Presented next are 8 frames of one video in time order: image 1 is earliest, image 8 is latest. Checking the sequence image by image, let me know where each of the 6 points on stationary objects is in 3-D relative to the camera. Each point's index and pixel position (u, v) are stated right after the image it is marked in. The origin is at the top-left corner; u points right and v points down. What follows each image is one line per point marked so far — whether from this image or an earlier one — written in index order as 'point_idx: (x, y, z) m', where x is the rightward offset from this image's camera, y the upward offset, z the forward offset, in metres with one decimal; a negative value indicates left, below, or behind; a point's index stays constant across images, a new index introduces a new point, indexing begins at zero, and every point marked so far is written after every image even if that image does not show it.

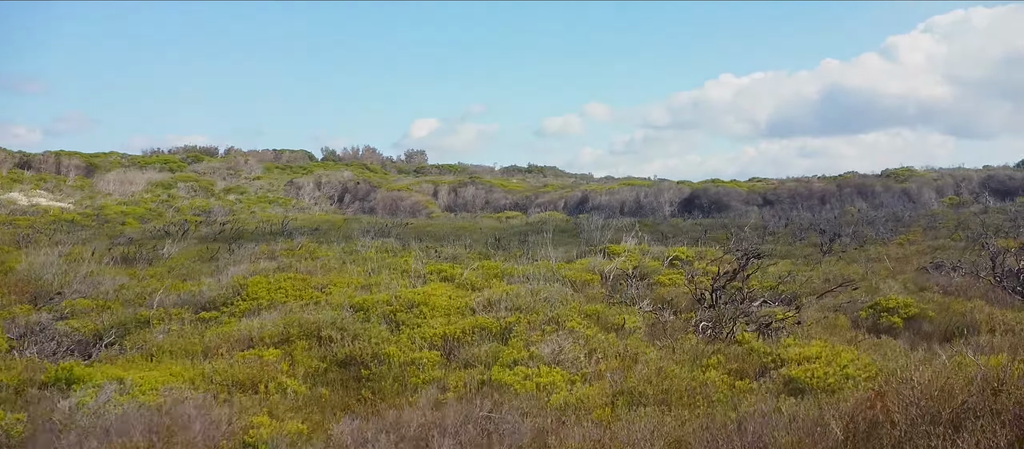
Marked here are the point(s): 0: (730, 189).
0: (+7.2, +1.2, +19.1) m
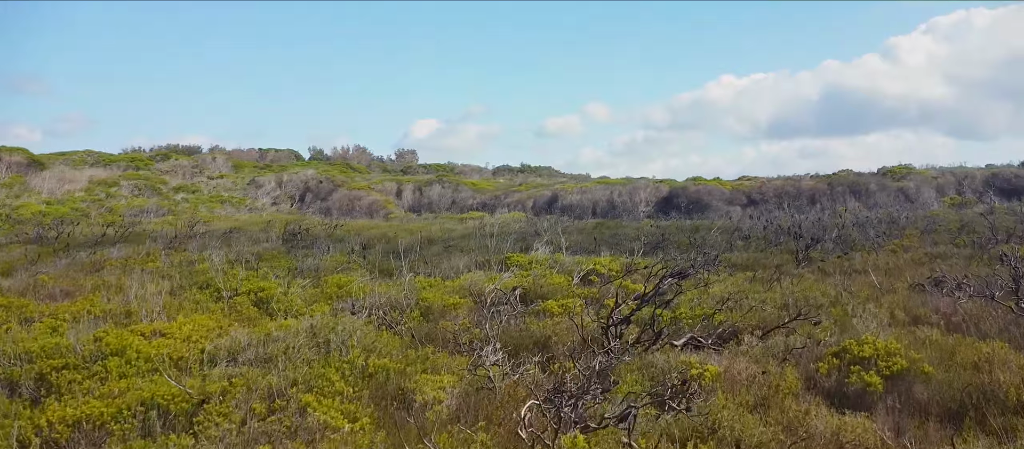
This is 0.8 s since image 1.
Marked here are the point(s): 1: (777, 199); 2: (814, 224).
0: (+6.0, +1.1, +17.5) m
1: (+7.7, +0.7, +16.7) m
2: (+6.1, 0.0, +11.8) m
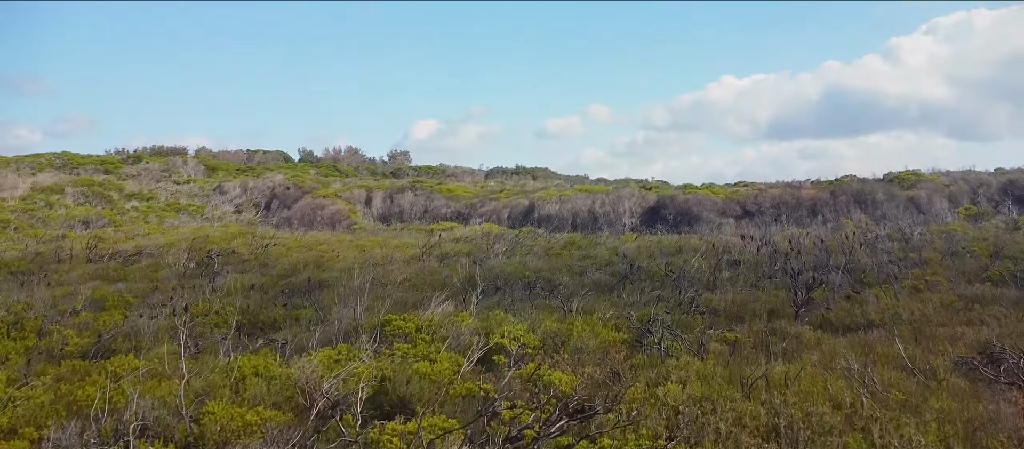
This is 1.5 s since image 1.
0: (+5.2, +0.8, +16.0) m
1: (+6.9, +0.4, +15.2) m
2: (+5.3, -0.4, +10.2) m
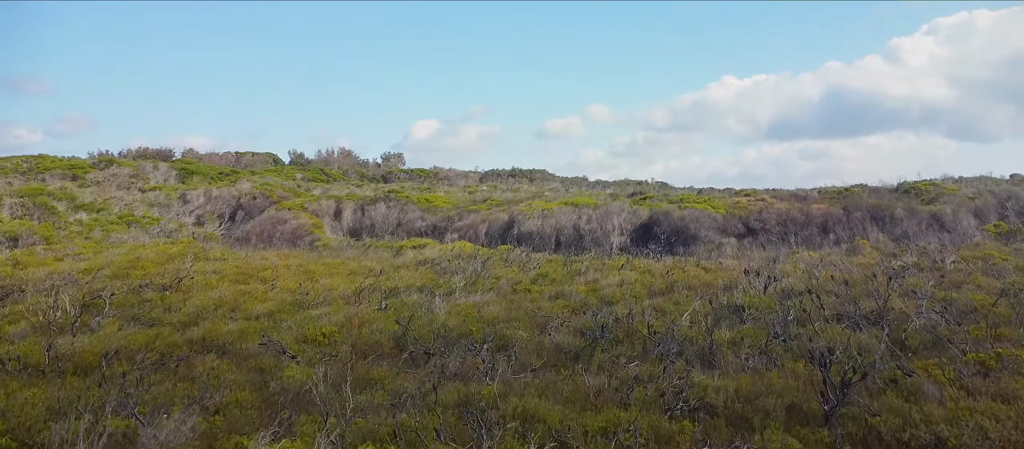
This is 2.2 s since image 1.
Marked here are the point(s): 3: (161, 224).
0: (+4.7, +0.3, +14.4) m
1: (+6.3, -0.1, +13.6) m
2: (+4.7, -0.8, +8.6) m
3: (-11.2, 0.0, +18.5) m
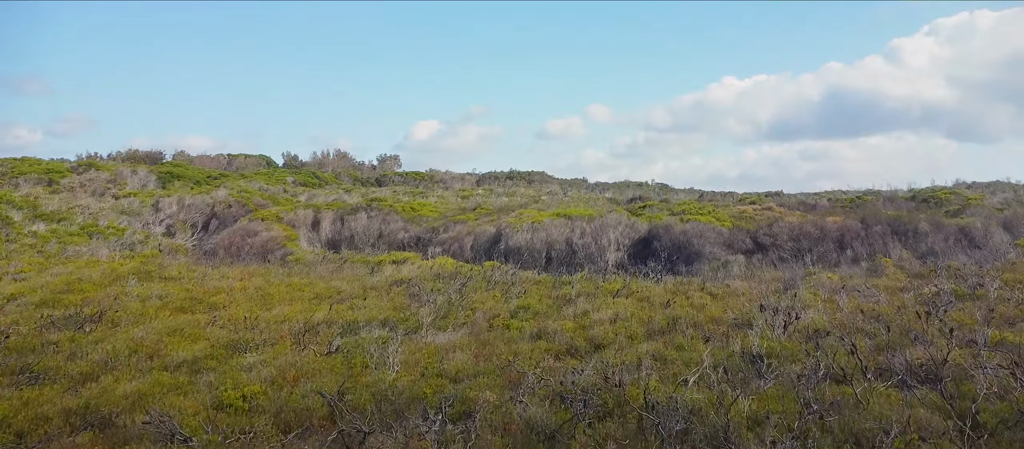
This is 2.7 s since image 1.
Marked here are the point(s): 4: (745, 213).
0: (+4.4, 0.0, +13.1) m
1: (+6.0, -0.4, +12.3) m
2: (+4.4, -1.2, +7.3) m
3: (-11.5, -0.3, +17.3) m
4: (+6.8, +0.3, +17.0) m
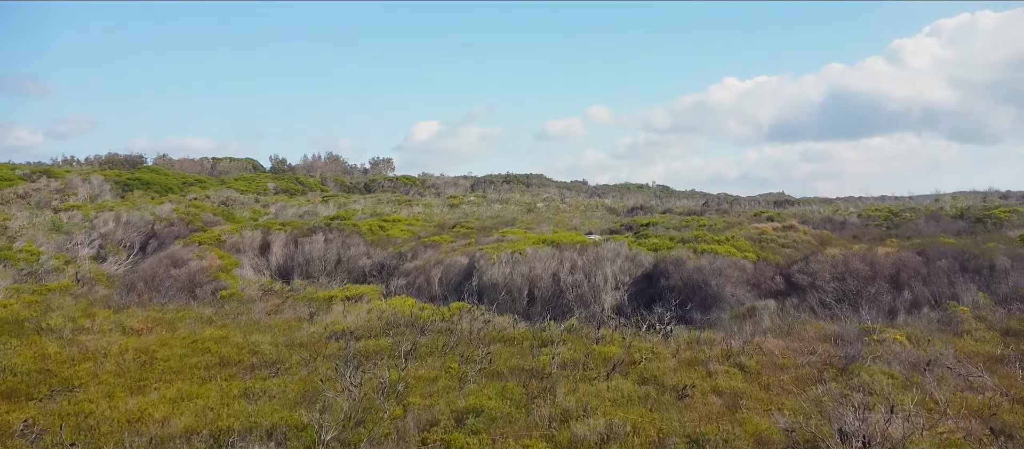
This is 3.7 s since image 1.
0: (+3.9, -0.6, +10.6) m
1: (+5.5, -1.0, +9.8) m
2: (+3.9, -1.7, +4.8) m
3: (-12.0, -0.9, +14.8) m
4: (+6.4, -0.3, +14.5) m
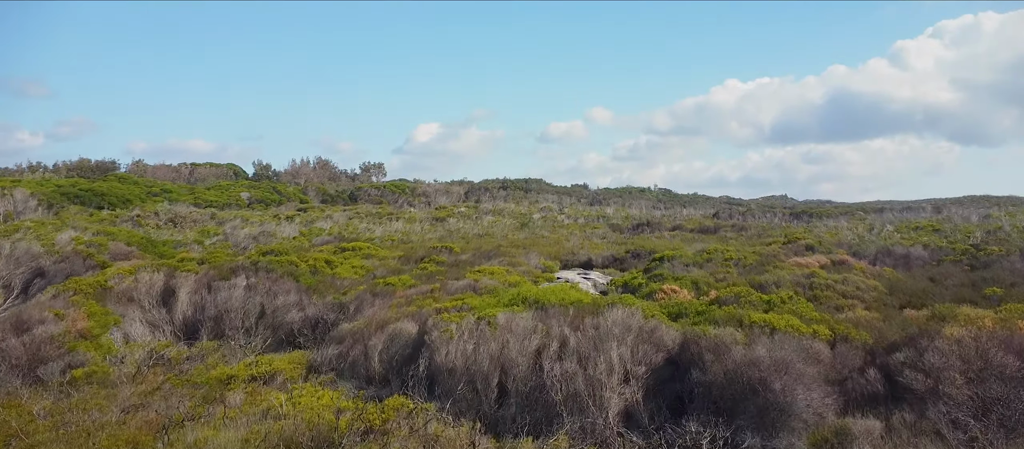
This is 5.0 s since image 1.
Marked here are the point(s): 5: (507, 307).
0: (+3.4, -1.4, +7.1) m
1: (+5.0, -1.8, +6.3) m
2: (+3.4, -2.5, +1.3) m
3: (-12.5, -1.8, +11.3) m
4: (+5.9, -1.1, +11.0) m
5: (0.0, -1.2, +8.9) m
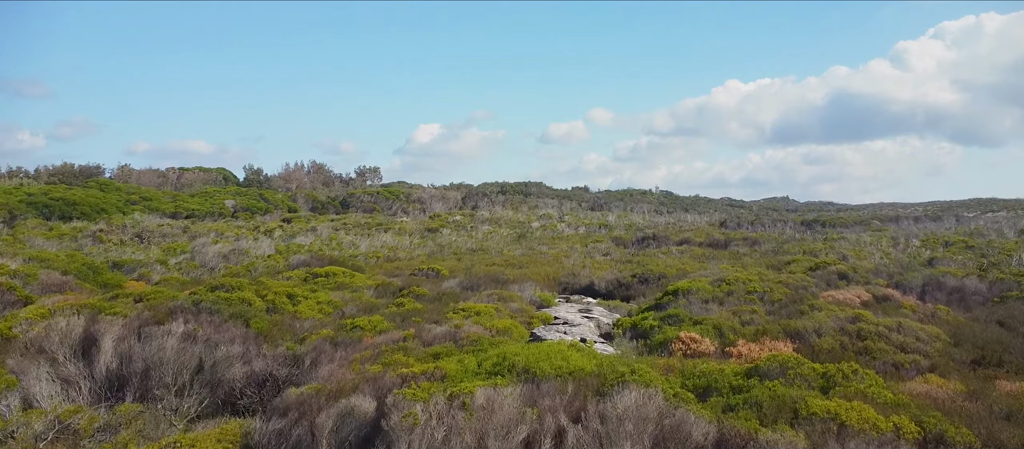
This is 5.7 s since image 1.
0: (+3.2, -2.0, +5.2) m
1: (+4.8, -2.4, +4.4) m
2: (+3.2, -3.1, -0.6) m
3: (-12.7, -2.3, +9.4) m
4: (+5.7, -1.7, +9.0) m
5: (-0.2, -1.8, +7.0) m
